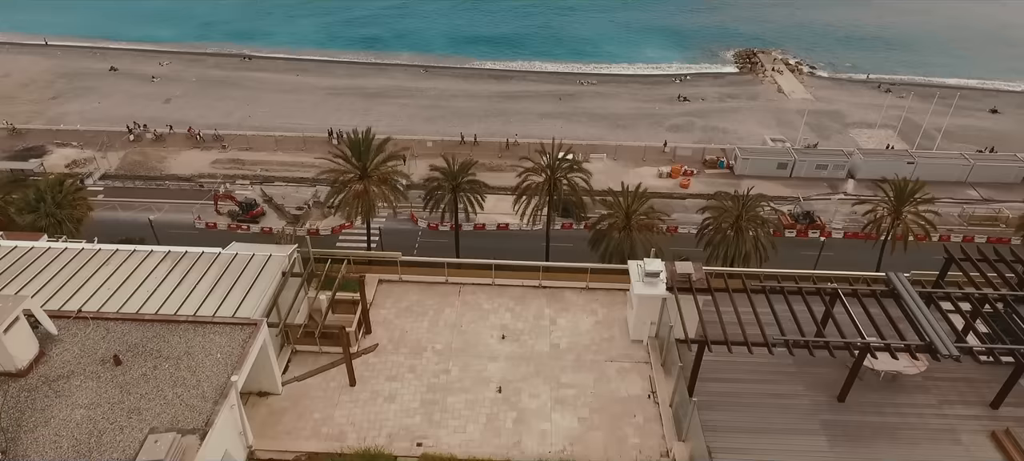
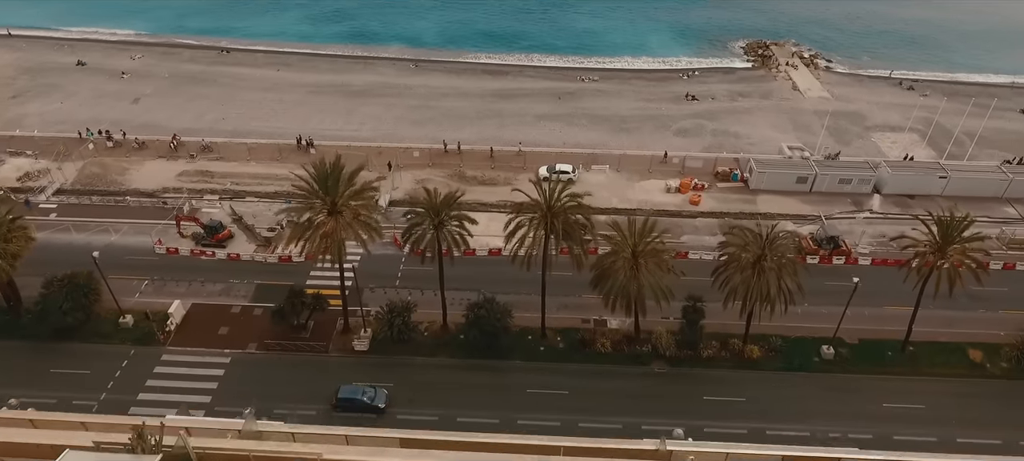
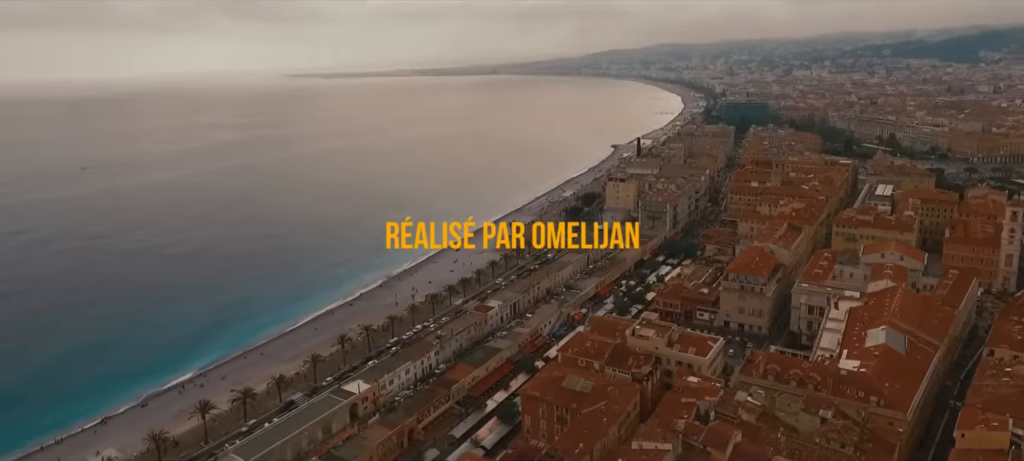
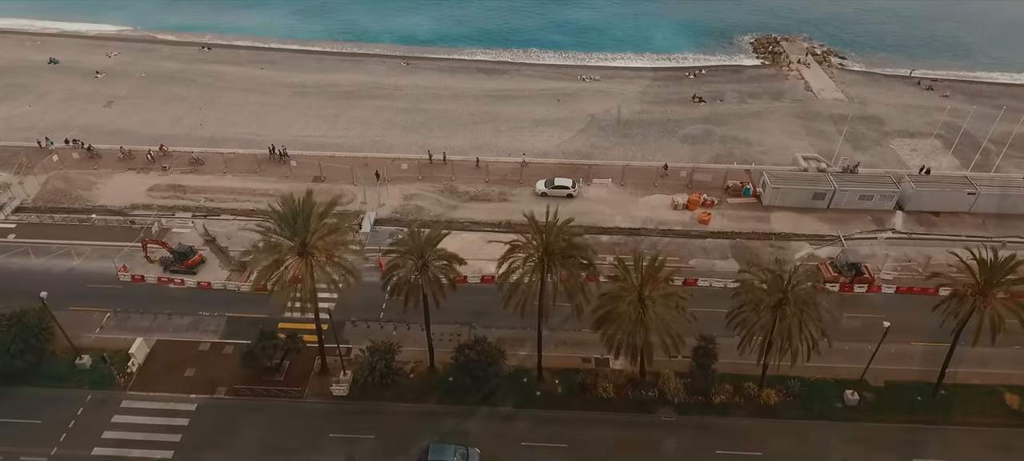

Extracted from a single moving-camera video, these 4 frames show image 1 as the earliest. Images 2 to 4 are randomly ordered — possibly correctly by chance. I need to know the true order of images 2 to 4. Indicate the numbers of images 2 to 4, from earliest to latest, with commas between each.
2, 4, 3
